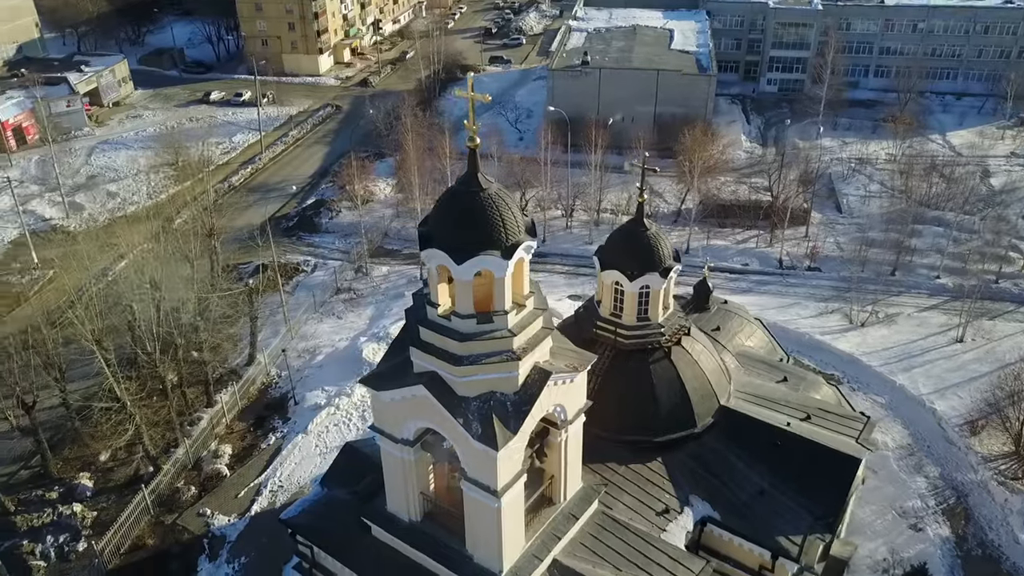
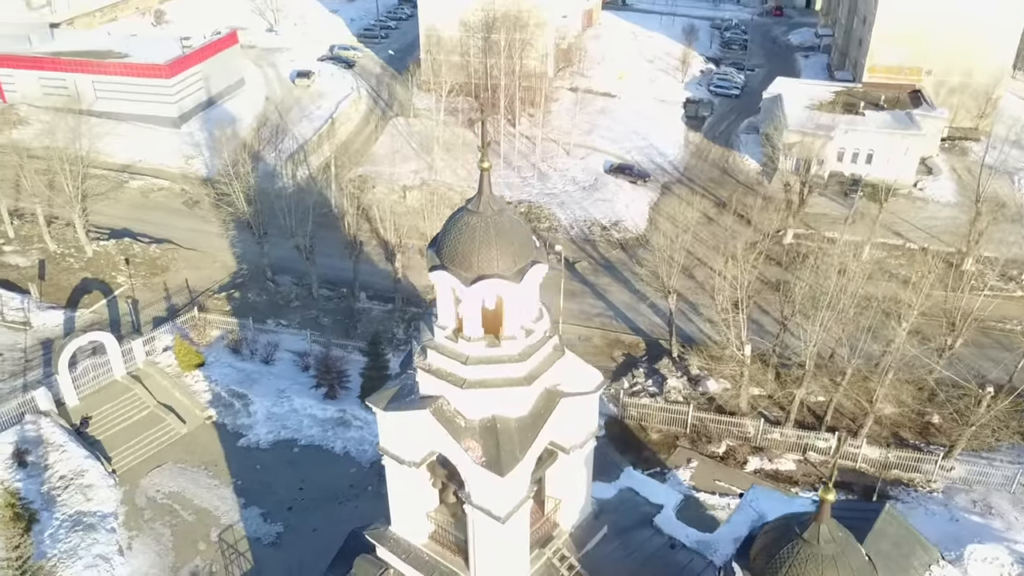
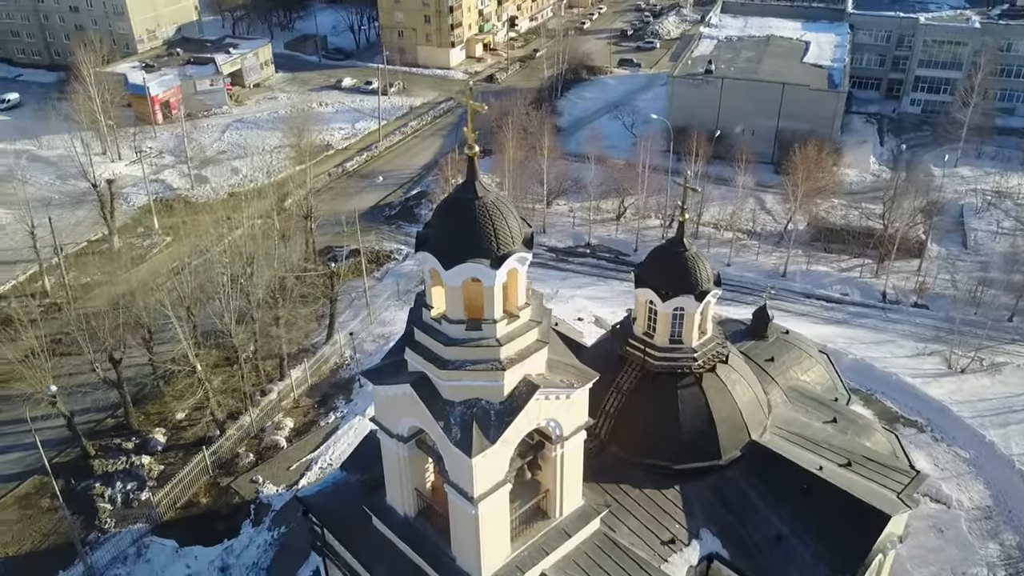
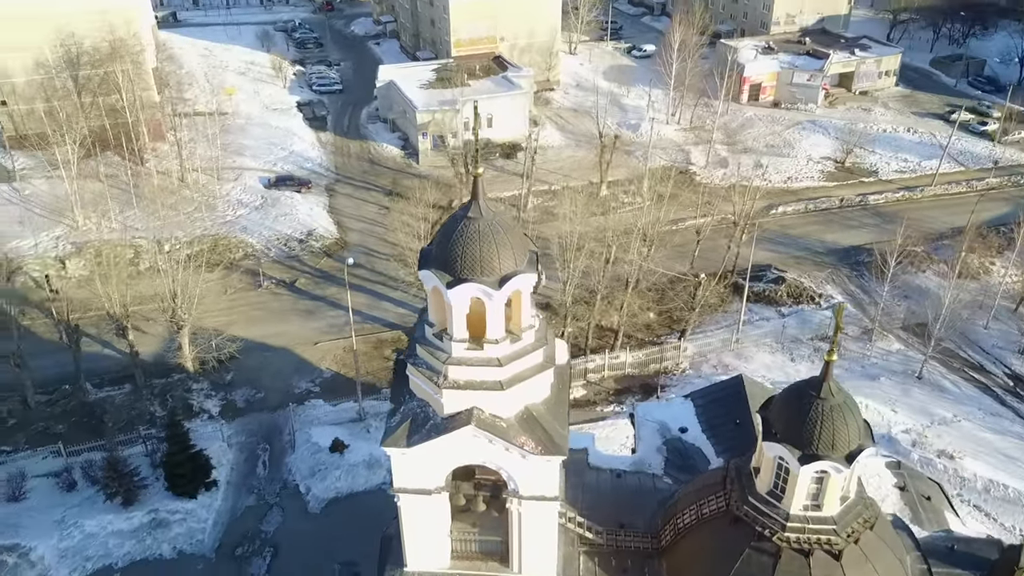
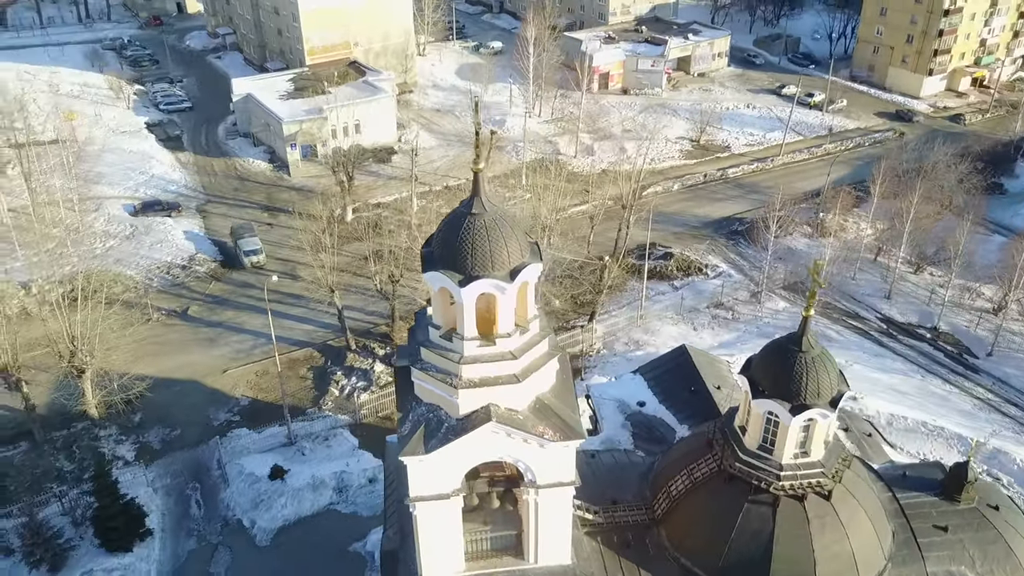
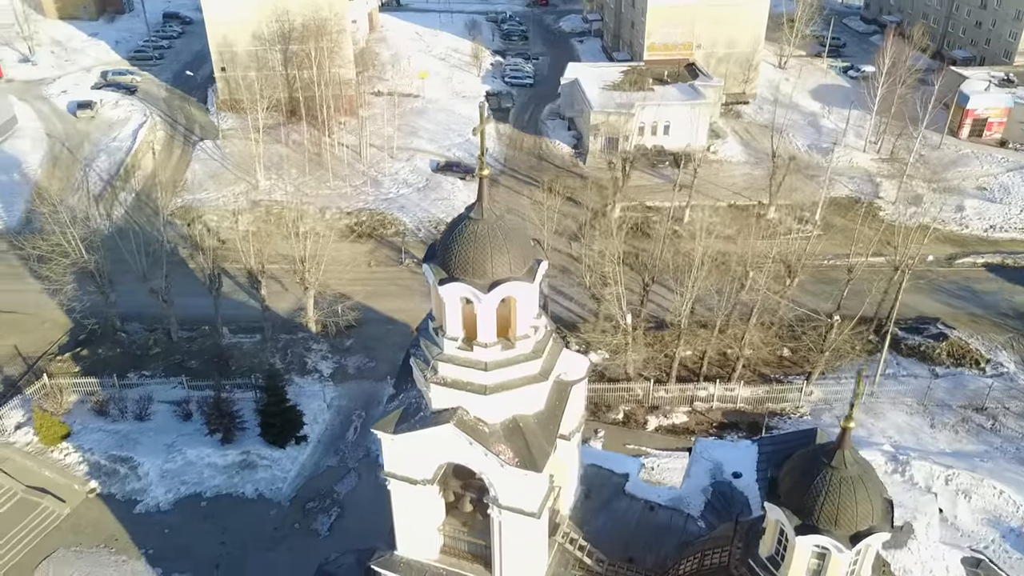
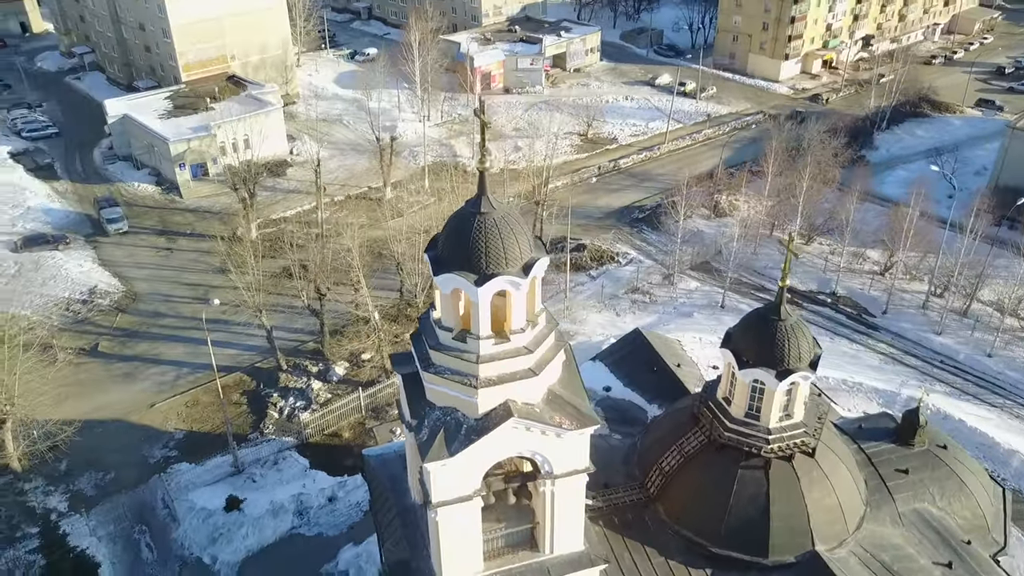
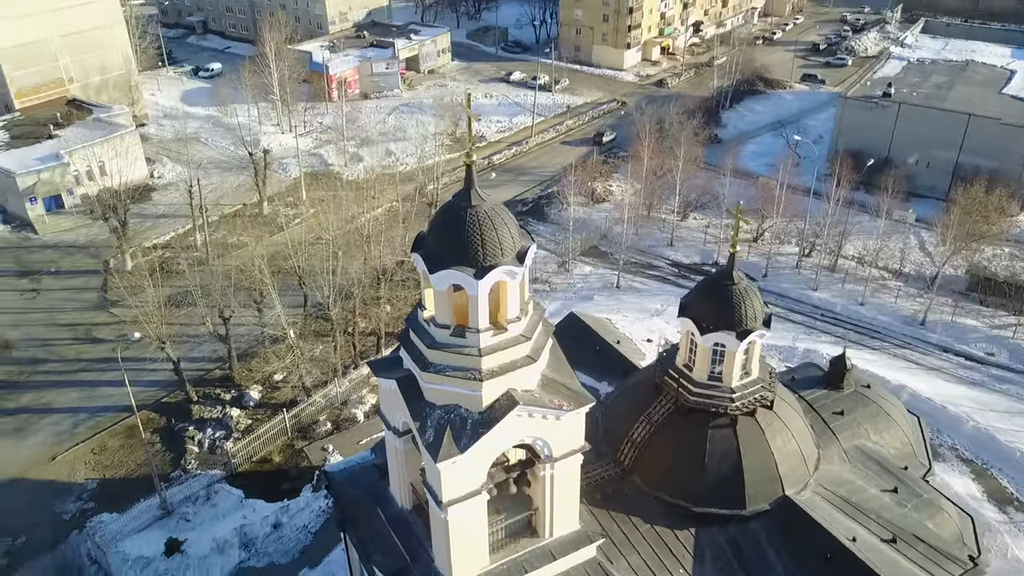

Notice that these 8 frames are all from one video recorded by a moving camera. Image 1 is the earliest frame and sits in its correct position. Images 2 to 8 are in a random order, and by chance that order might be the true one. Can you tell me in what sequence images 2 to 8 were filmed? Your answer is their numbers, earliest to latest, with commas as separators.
3, 8, 7, 5, 4, 6, 2
